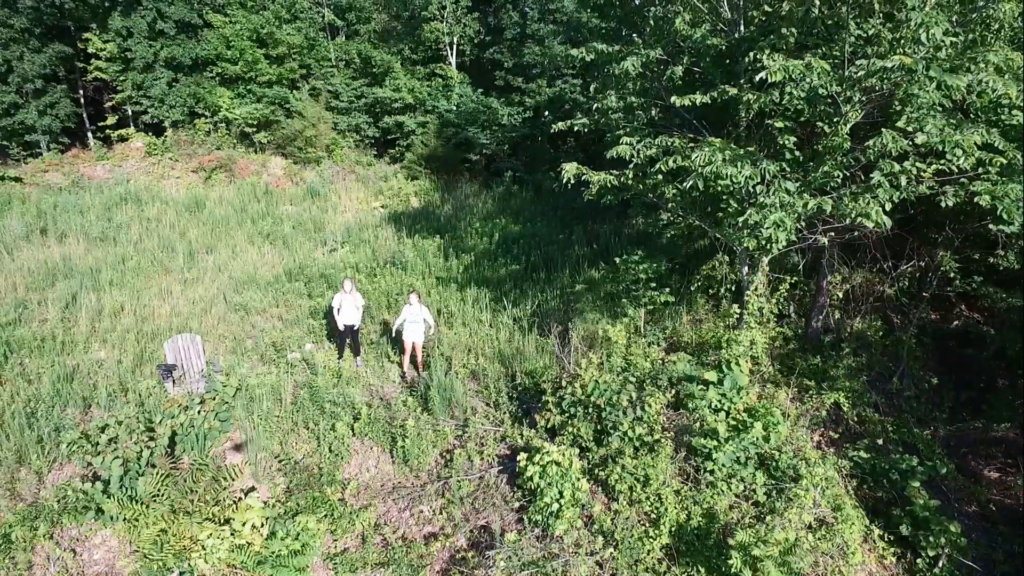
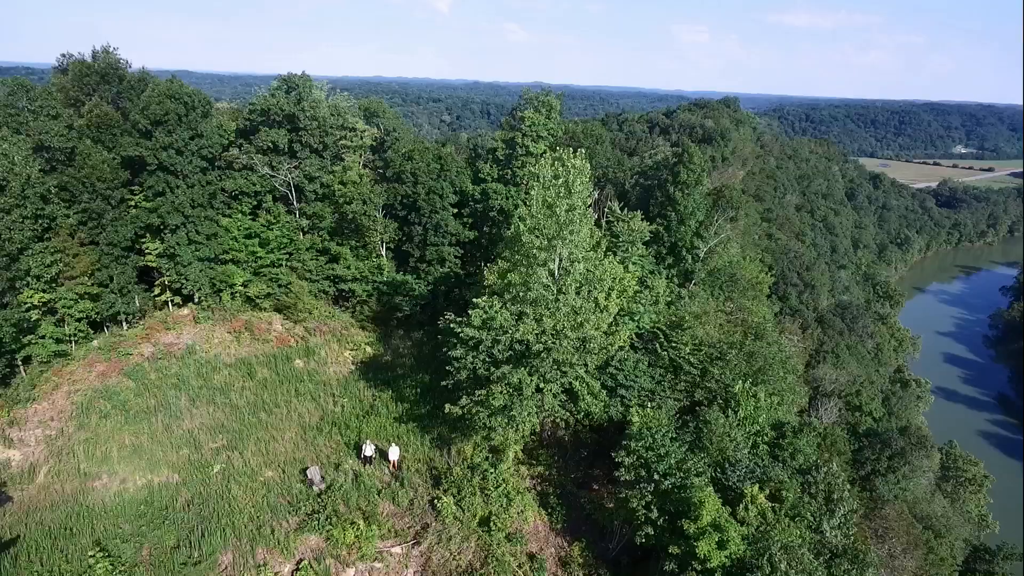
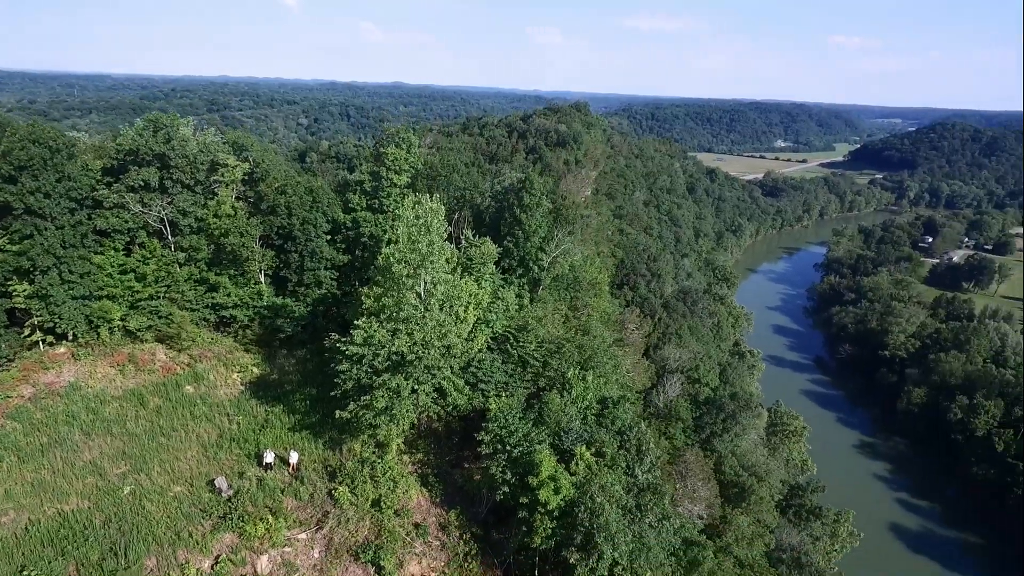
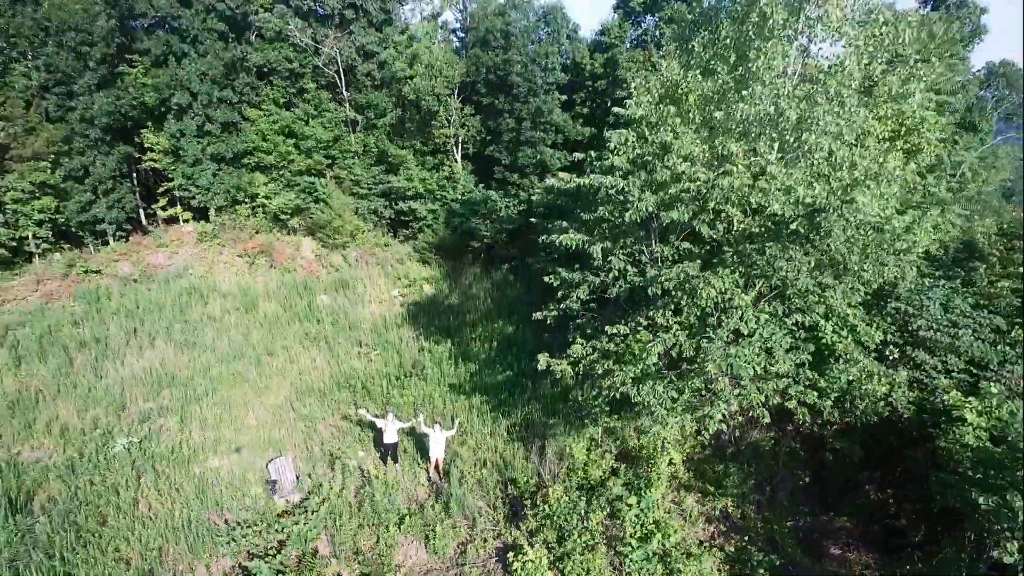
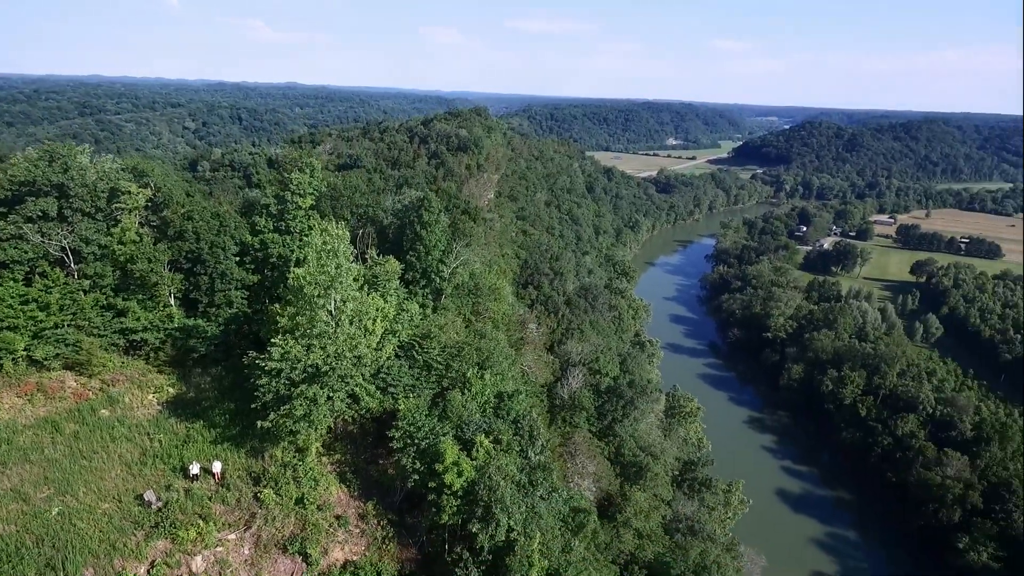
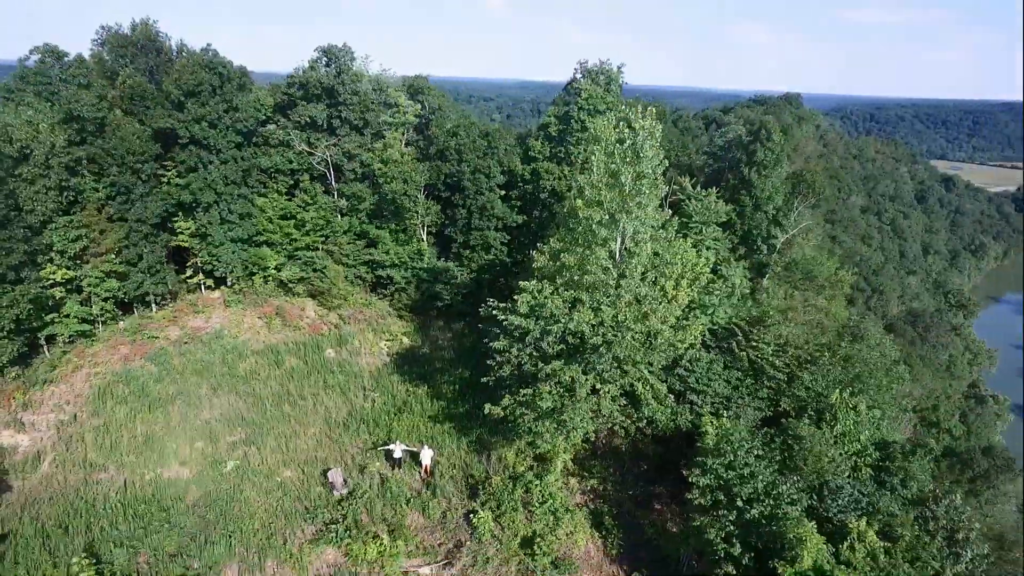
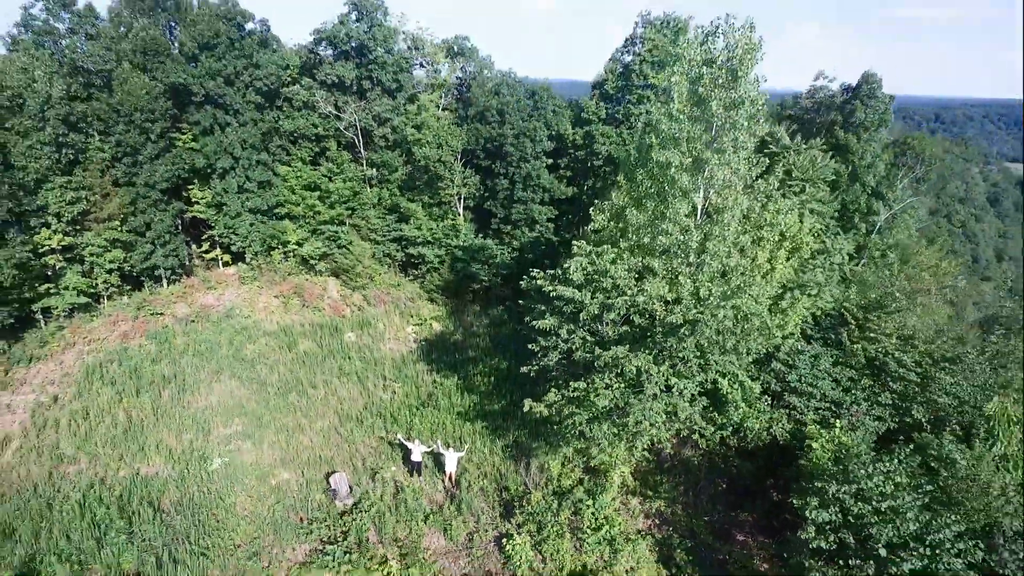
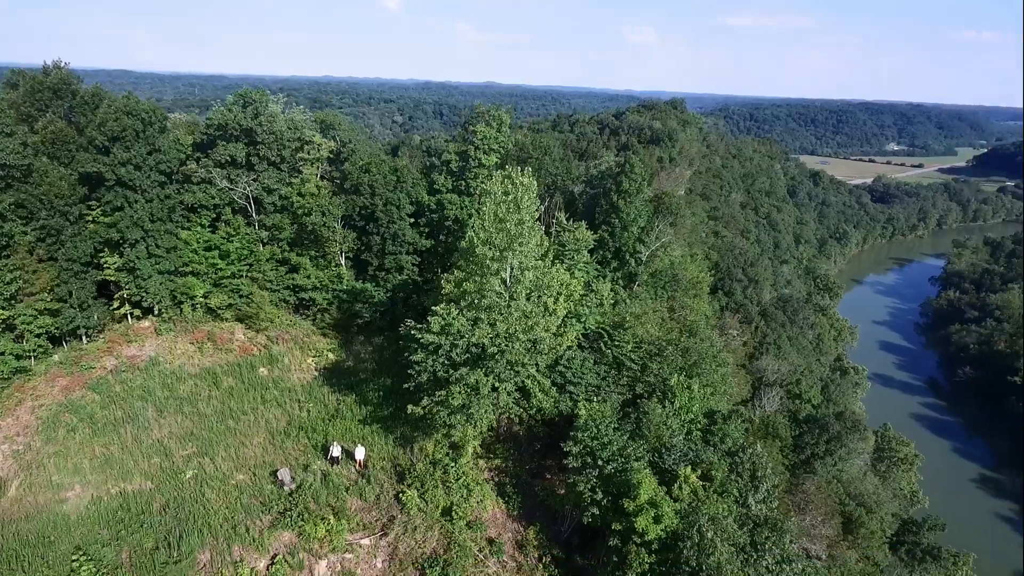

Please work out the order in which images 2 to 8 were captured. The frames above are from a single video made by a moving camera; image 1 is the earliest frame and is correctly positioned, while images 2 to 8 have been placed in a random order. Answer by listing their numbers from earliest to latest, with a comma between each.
4, 7, 6, 2, 8, 3, 5
